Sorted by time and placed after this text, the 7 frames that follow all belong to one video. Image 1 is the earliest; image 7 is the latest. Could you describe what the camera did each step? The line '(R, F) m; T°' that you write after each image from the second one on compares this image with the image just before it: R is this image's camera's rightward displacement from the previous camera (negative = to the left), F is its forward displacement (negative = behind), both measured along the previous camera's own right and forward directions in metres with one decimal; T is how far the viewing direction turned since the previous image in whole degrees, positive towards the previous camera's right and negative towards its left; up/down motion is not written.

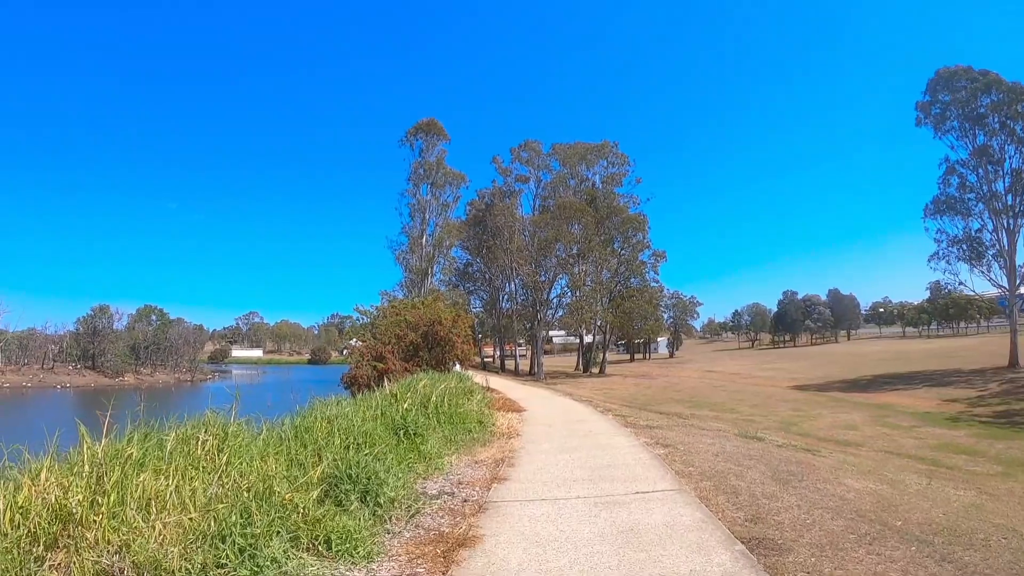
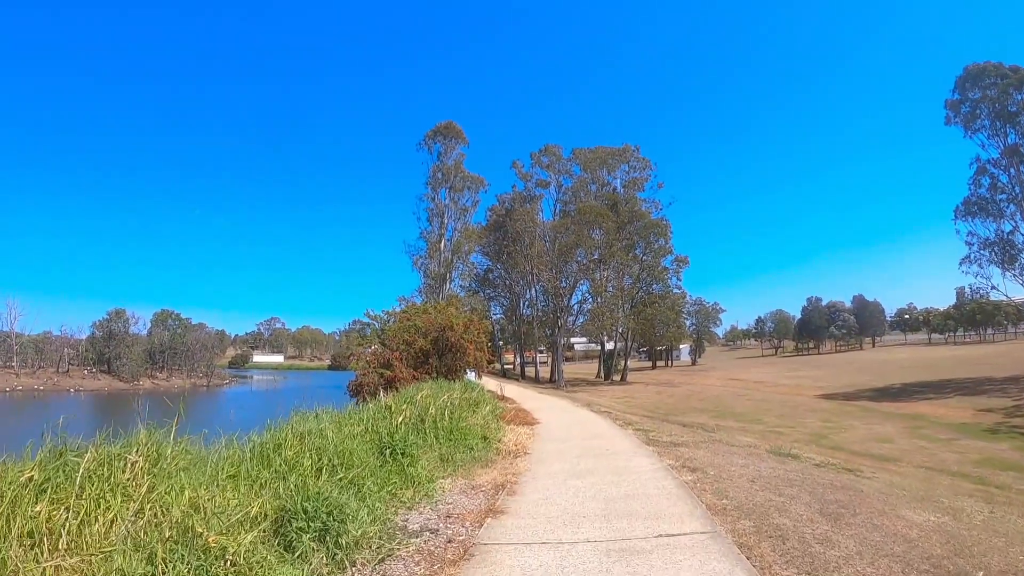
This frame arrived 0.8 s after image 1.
(+0.2, +1.0) m; -2°
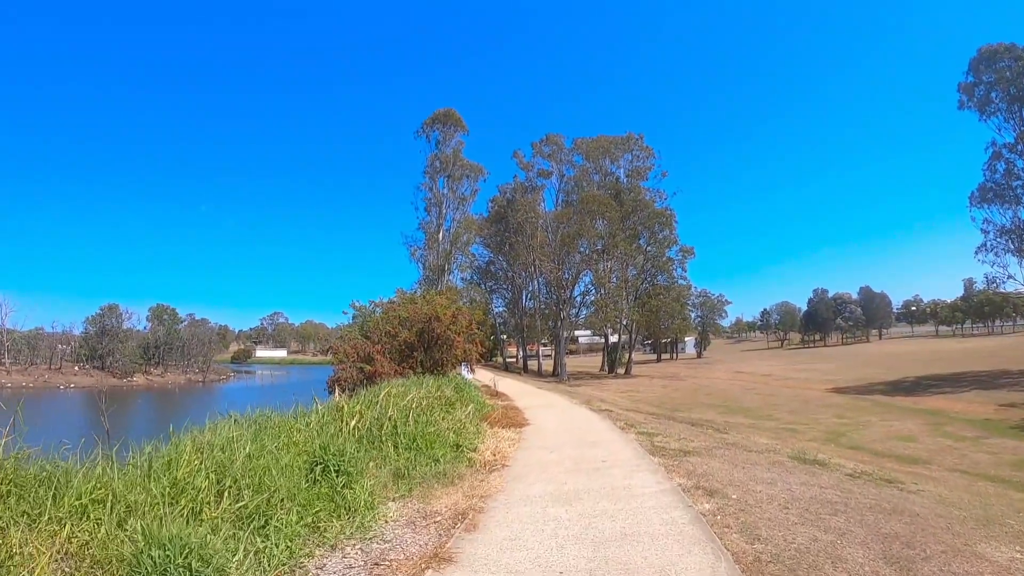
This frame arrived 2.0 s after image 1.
(+0.4, +1.6) m; 0°
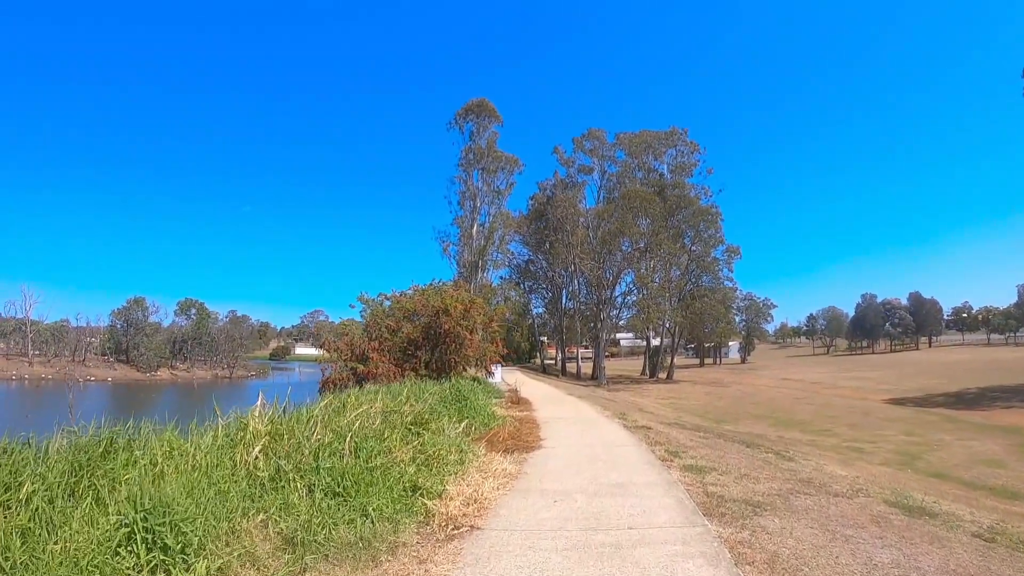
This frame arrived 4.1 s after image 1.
(+0.5, +2.6) m; -4°
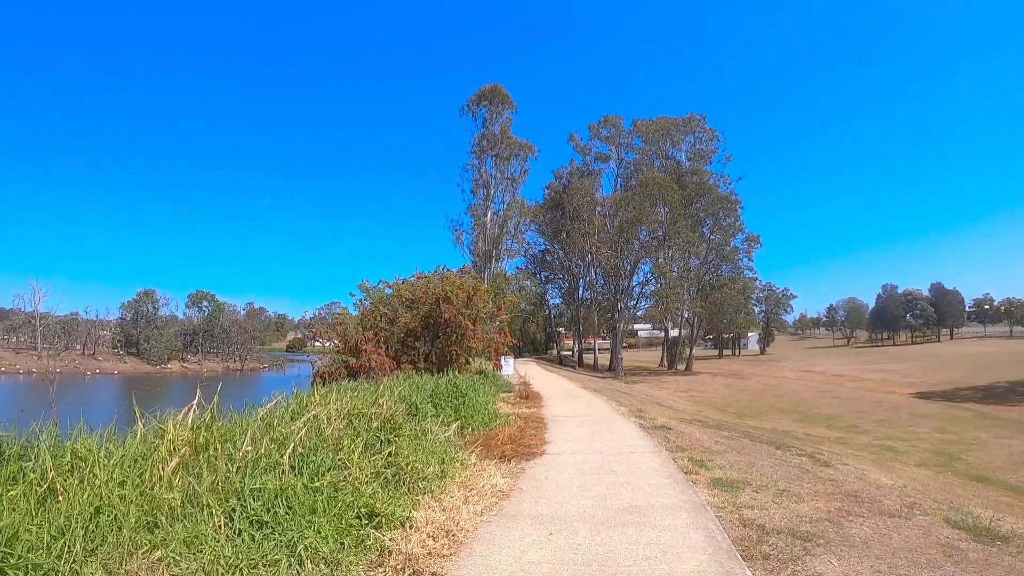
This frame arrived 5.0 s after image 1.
(+0.2, +1.2) m; -2°
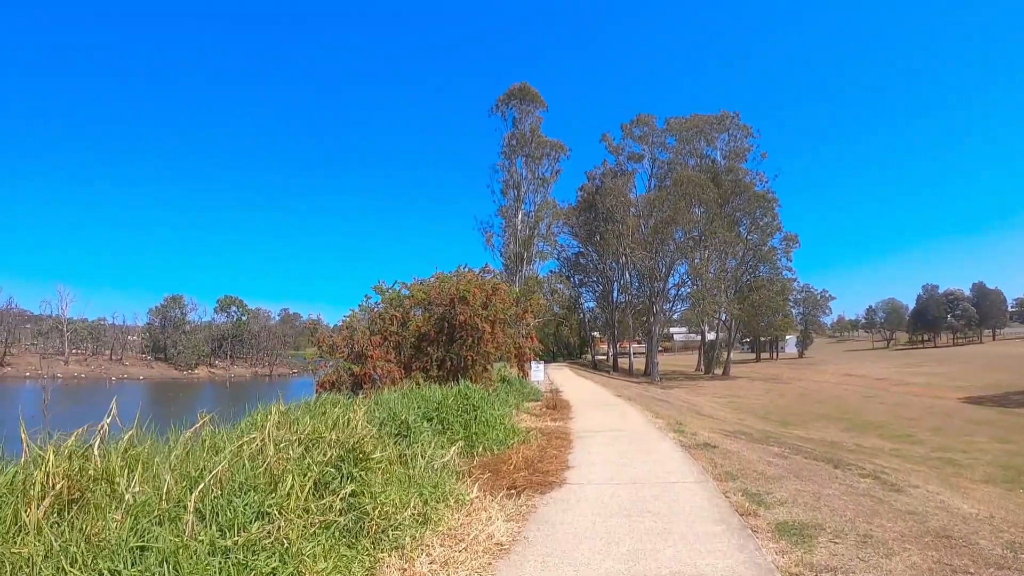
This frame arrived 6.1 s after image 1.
(+0.2, +1.3) m; -3°
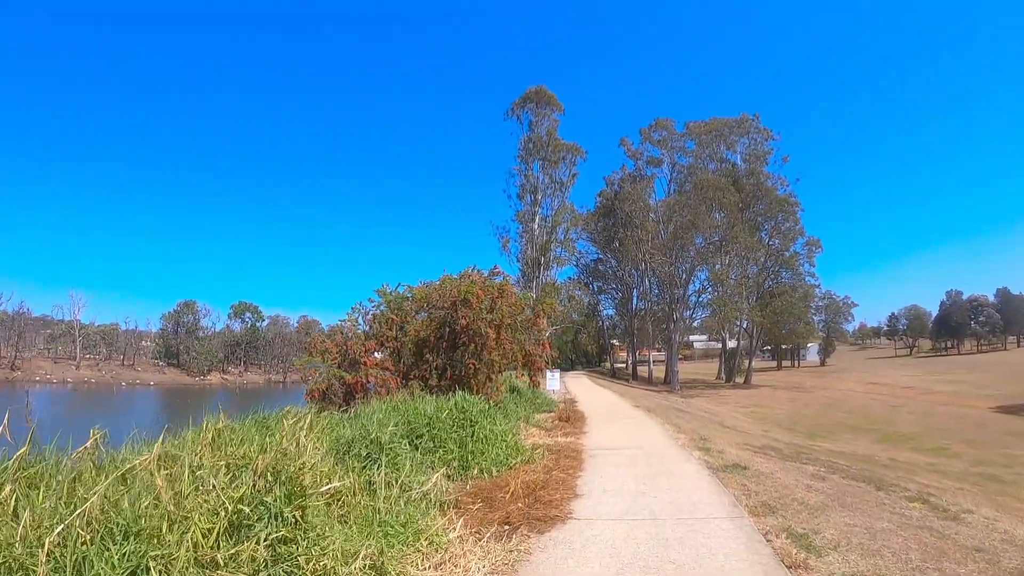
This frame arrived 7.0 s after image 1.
(+0.2, +1.0) m; -2°
